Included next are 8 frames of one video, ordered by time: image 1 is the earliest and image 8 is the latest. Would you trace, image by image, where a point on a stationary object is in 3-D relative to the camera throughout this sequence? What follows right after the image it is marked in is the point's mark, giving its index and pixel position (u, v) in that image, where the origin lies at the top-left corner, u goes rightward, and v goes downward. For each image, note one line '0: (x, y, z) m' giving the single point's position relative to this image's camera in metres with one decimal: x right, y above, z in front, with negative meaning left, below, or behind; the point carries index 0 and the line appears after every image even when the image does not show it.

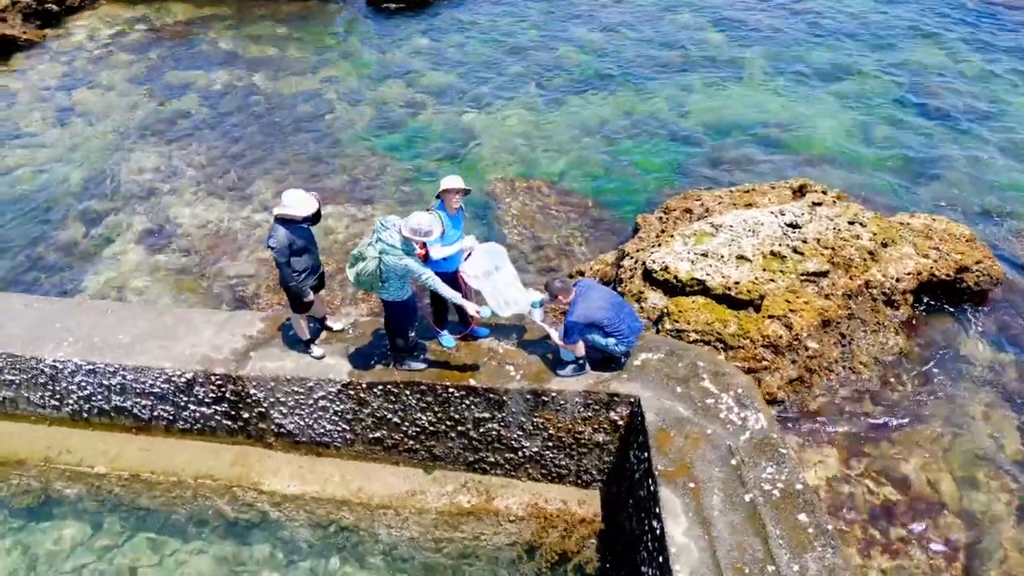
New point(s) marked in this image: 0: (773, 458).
0: (+2.0, -1.3, +5.8) m
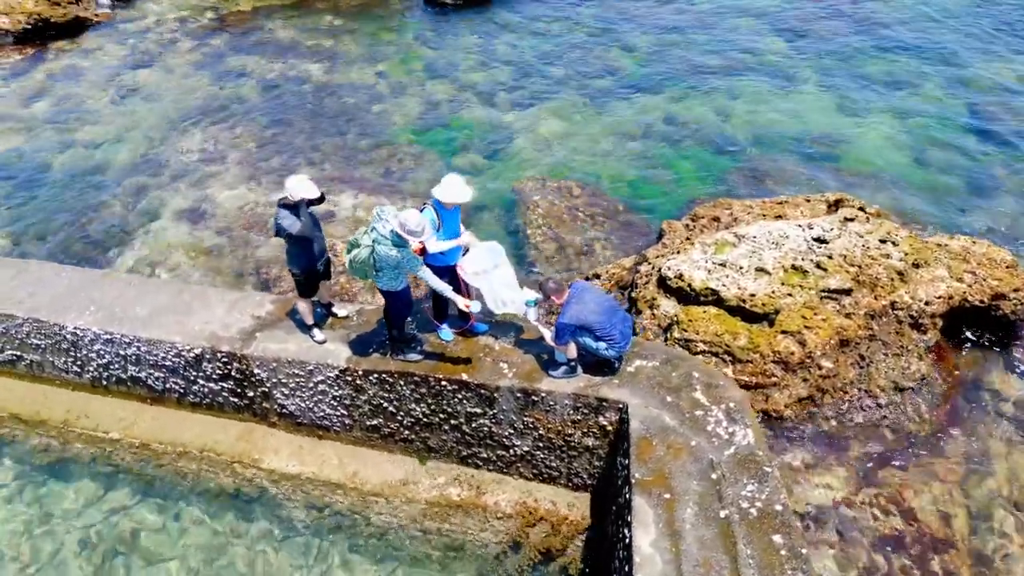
0: (+1.8, -1.4, +5.7) m
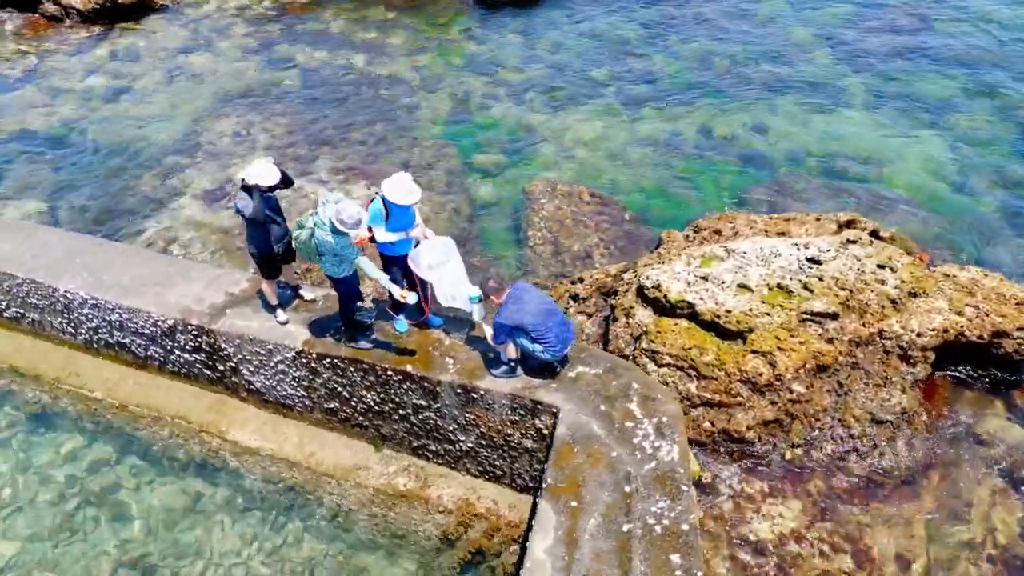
0: (+1.2, -1.5, +5.6) m
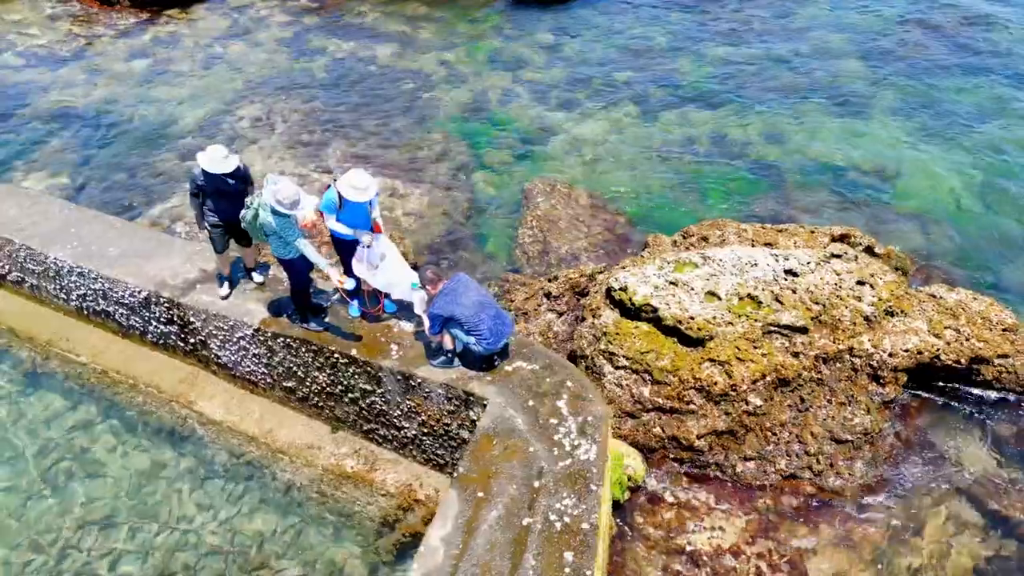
0: (+0.5, -1.5, +5.6) m
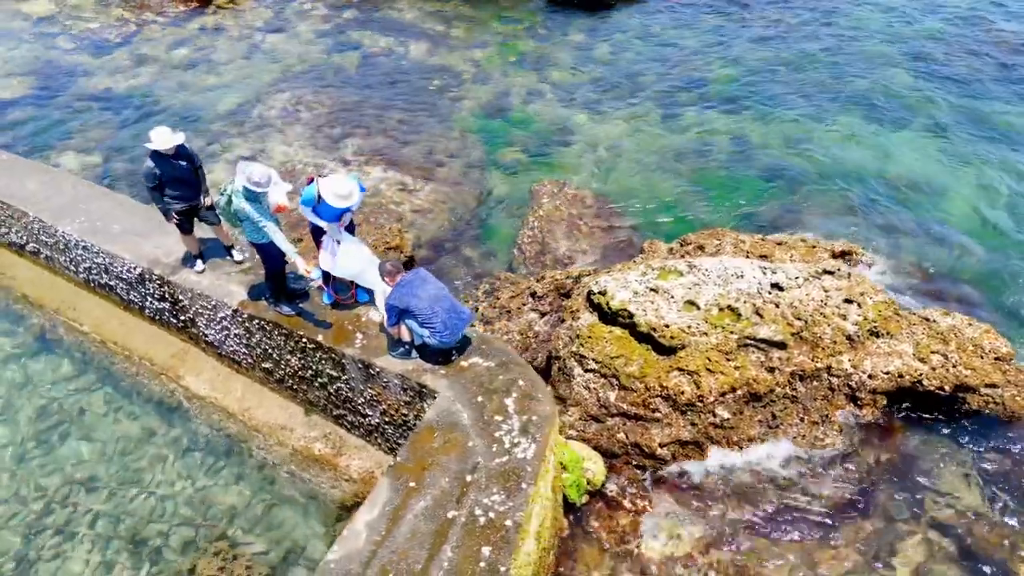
0: (0.0, -1.5, +5.6) m
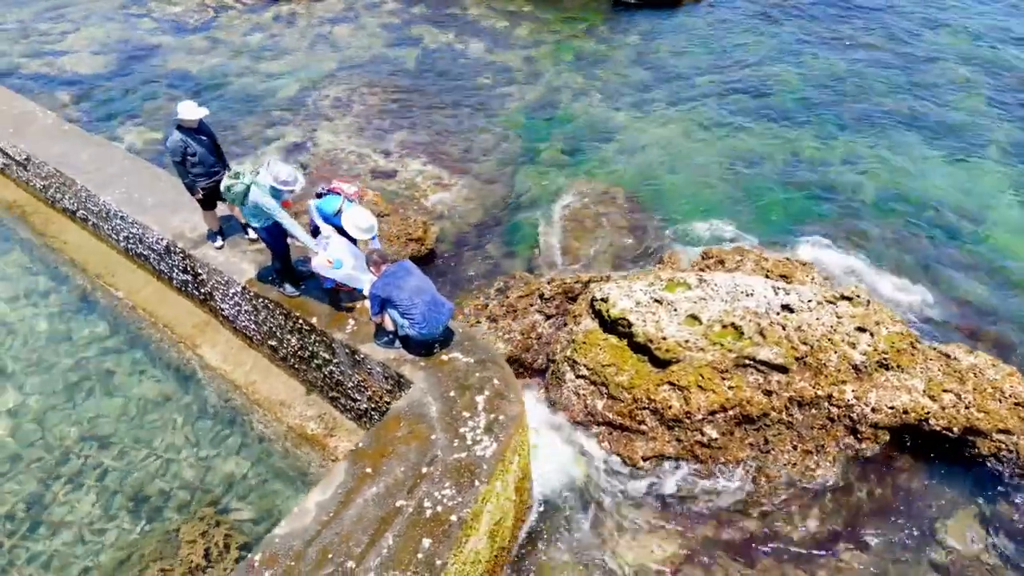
0: (-0.4, -1.5, +5.6) m
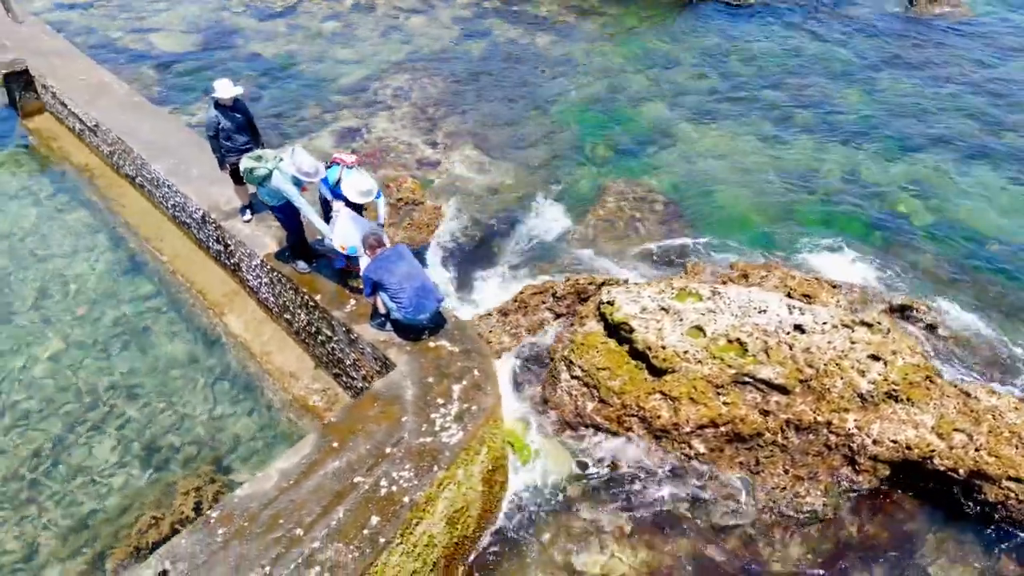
0: (-0.7, -1.4, +5.8) m
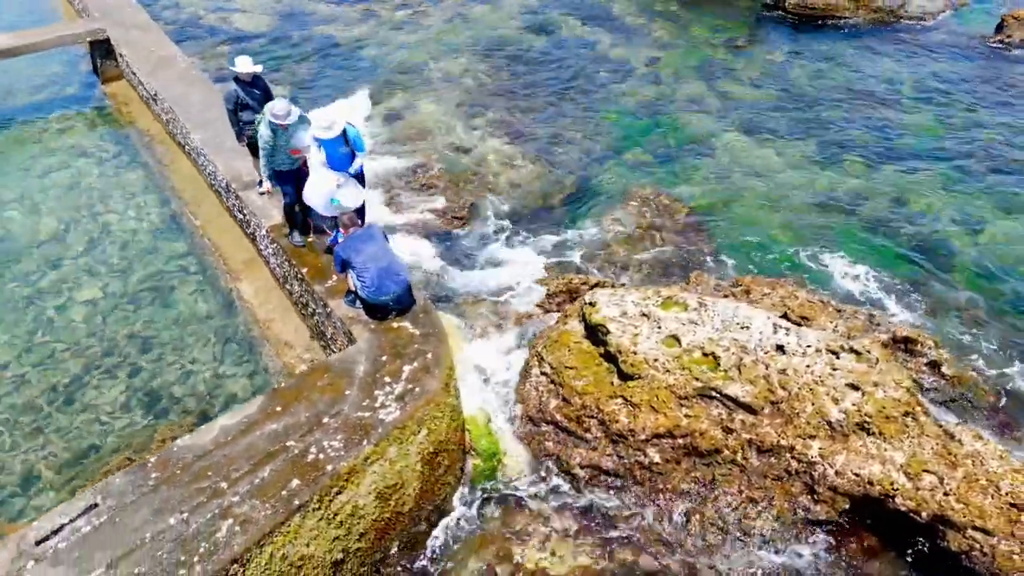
0: (-1.3, -1.2, +6.0) m
